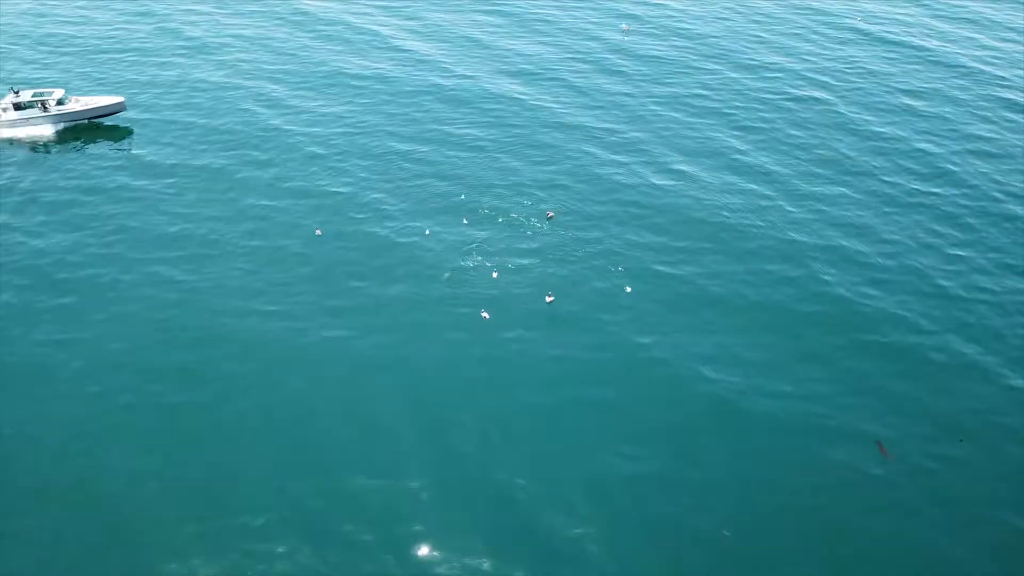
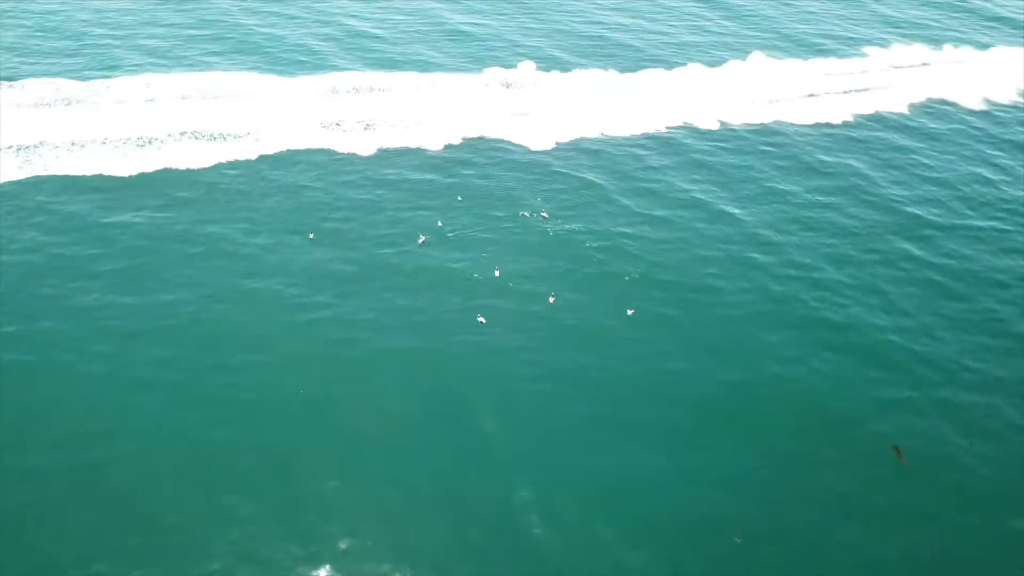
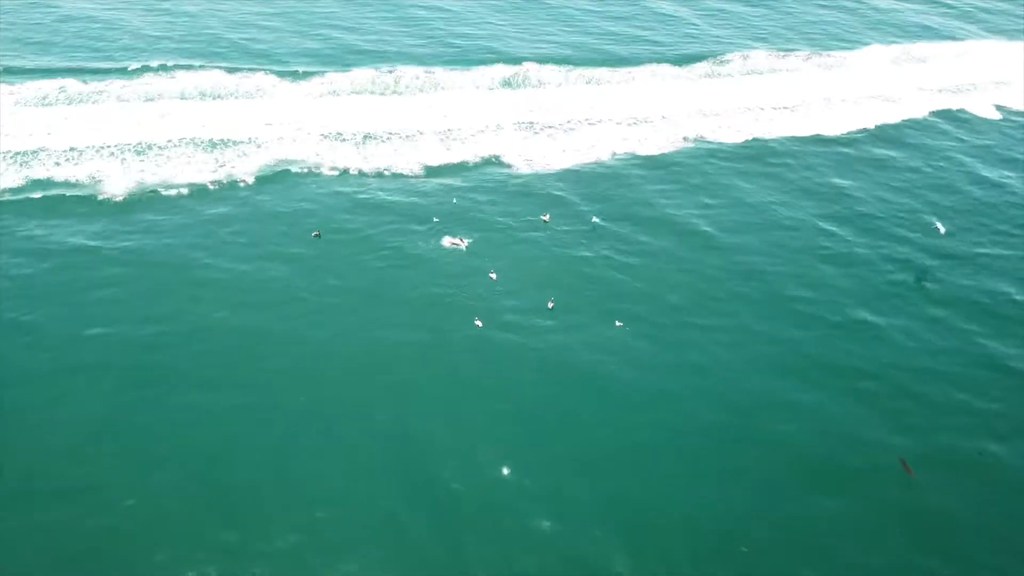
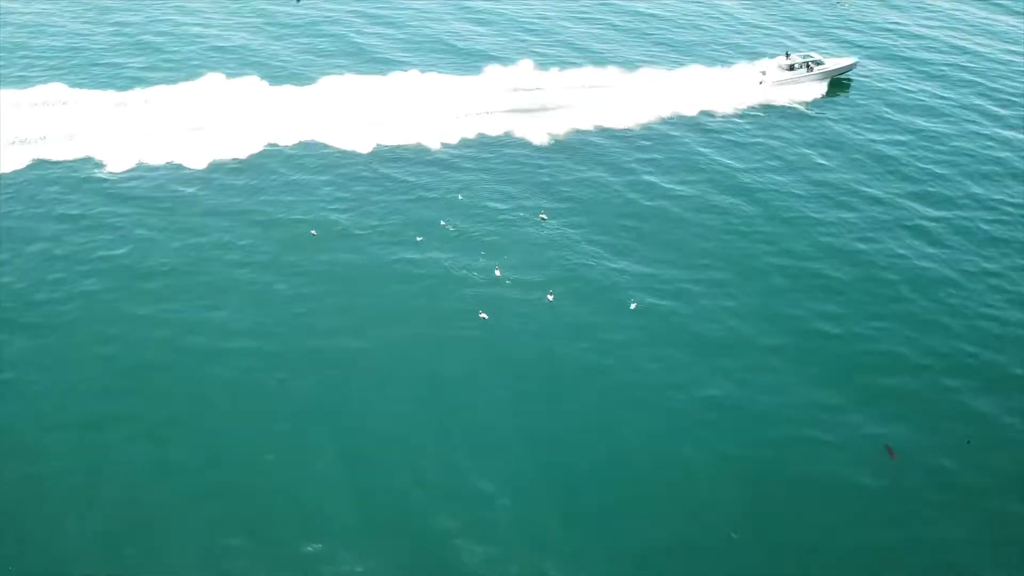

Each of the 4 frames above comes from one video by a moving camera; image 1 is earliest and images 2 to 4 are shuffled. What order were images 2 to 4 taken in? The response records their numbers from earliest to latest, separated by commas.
4, 2, 3
